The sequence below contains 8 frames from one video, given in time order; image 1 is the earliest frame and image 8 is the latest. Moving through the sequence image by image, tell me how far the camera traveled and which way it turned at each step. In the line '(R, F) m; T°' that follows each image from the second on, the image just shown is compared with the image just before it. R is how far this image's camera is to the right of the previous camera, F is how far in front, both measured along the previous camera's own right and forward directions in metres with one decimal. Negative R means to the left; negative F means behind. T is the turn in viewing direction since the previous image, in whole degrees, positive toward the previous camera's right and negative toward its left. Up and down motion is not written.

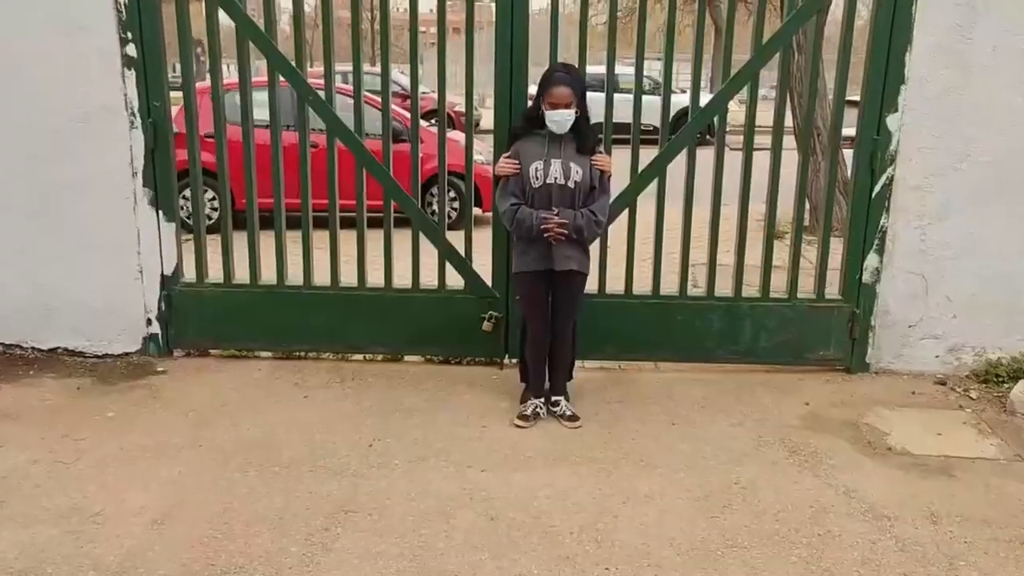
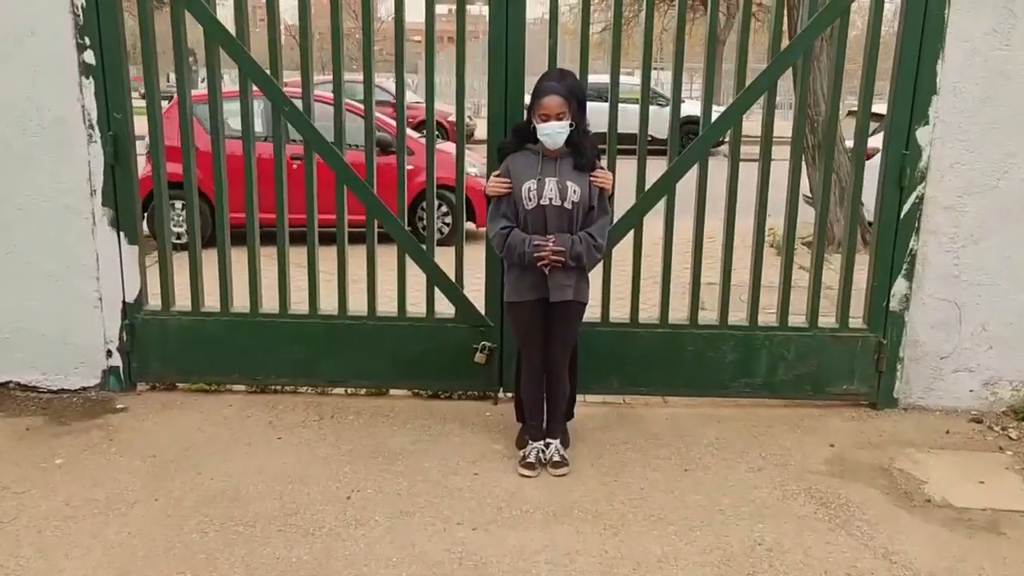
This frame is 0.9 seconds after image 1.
(0.0, +0.4) m; 0°
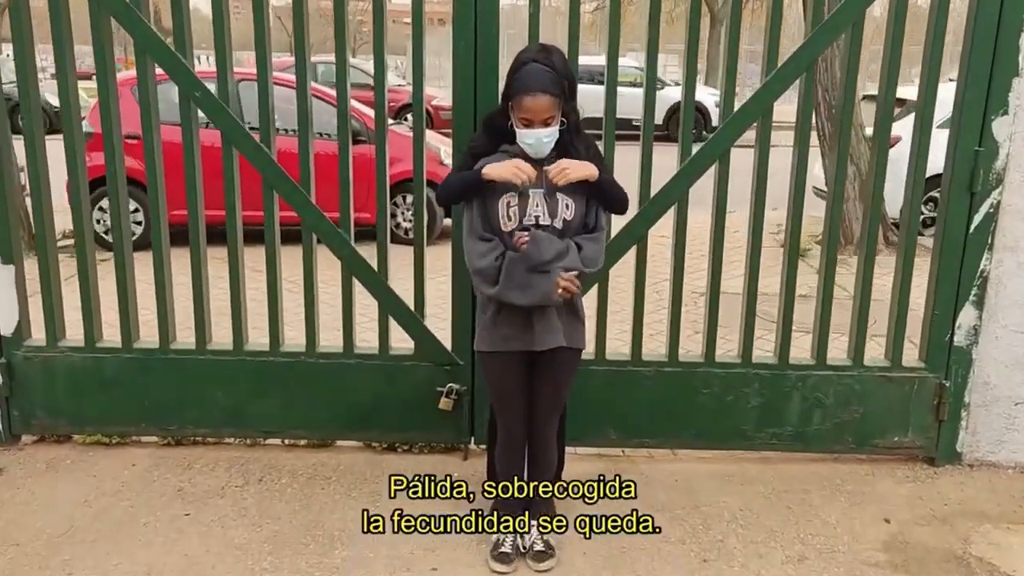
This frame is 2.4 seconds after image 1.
(+0.1, +0.9) m; +1°
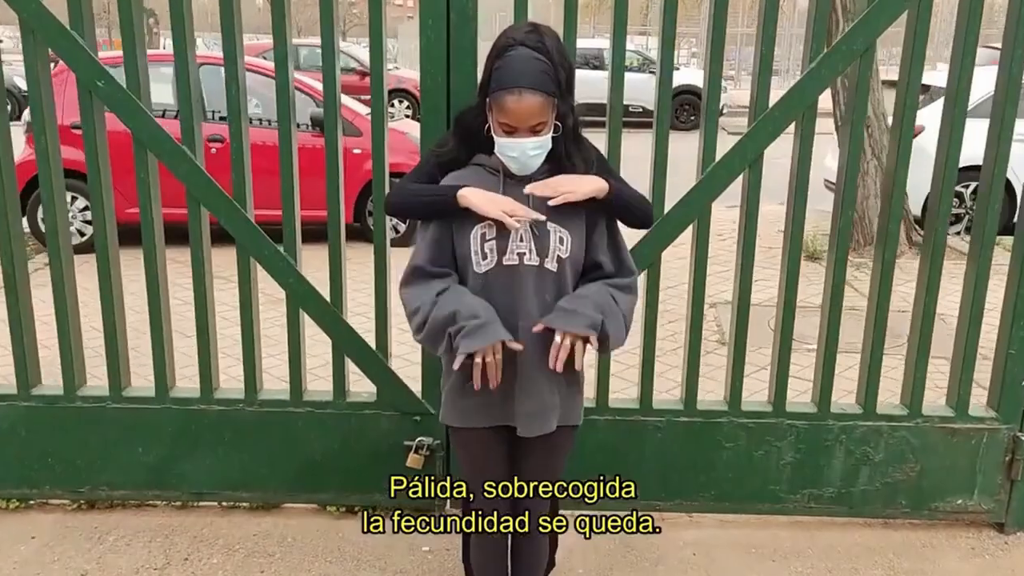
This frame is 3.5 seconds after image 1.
(0.0, +0.6) m; 0°
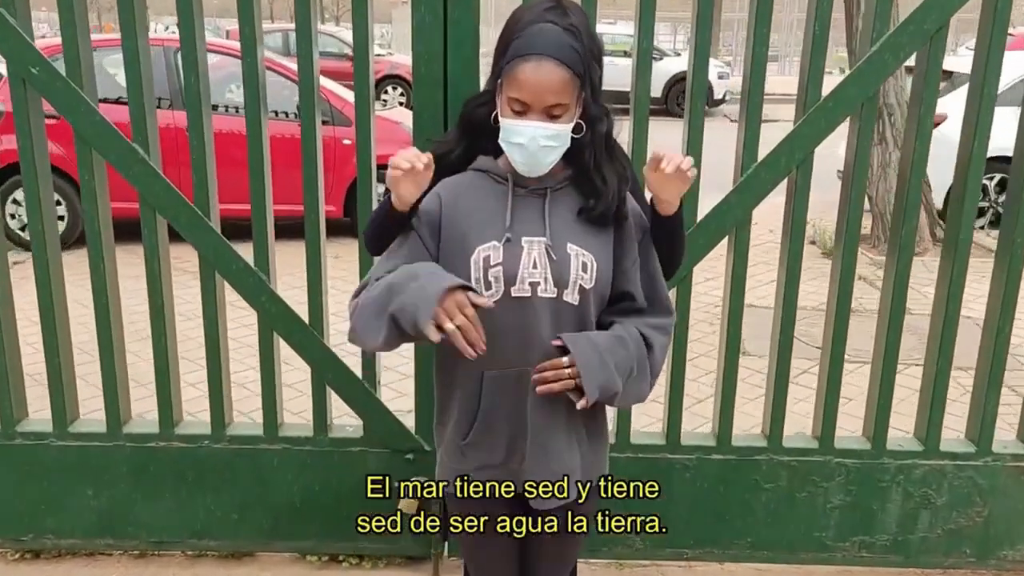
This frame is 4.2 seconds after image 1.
(0.0, +0.4) m; 0°
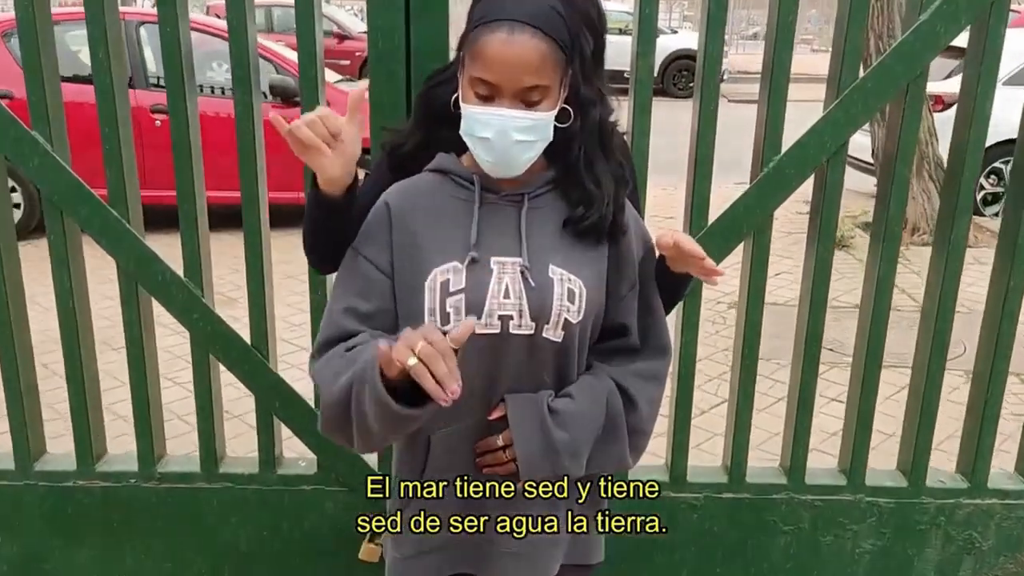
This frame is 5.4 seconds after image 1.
(0.0, +0.4) m; 0°
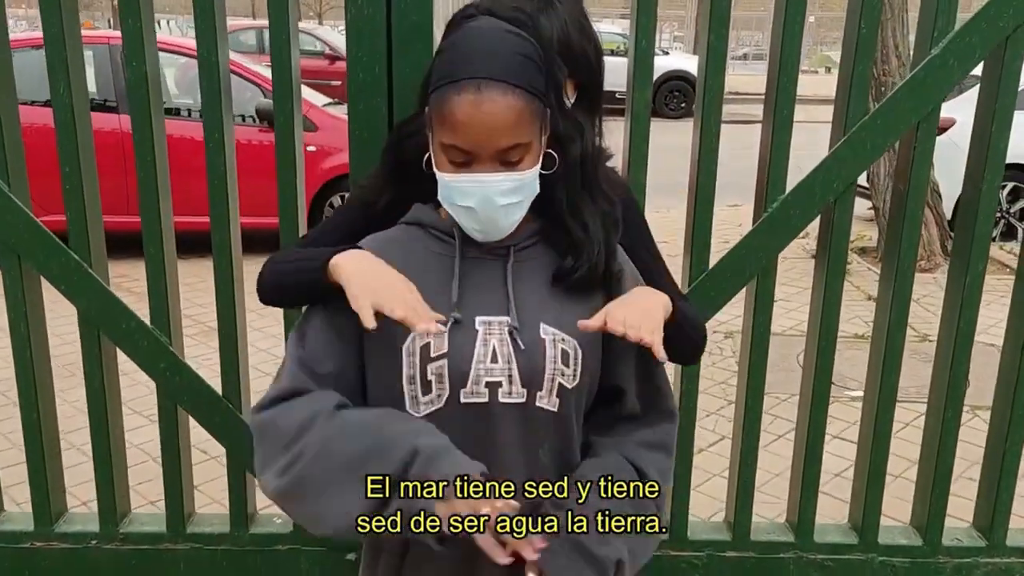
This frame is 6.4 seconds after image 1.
(0.0, +0.1) m; 0°
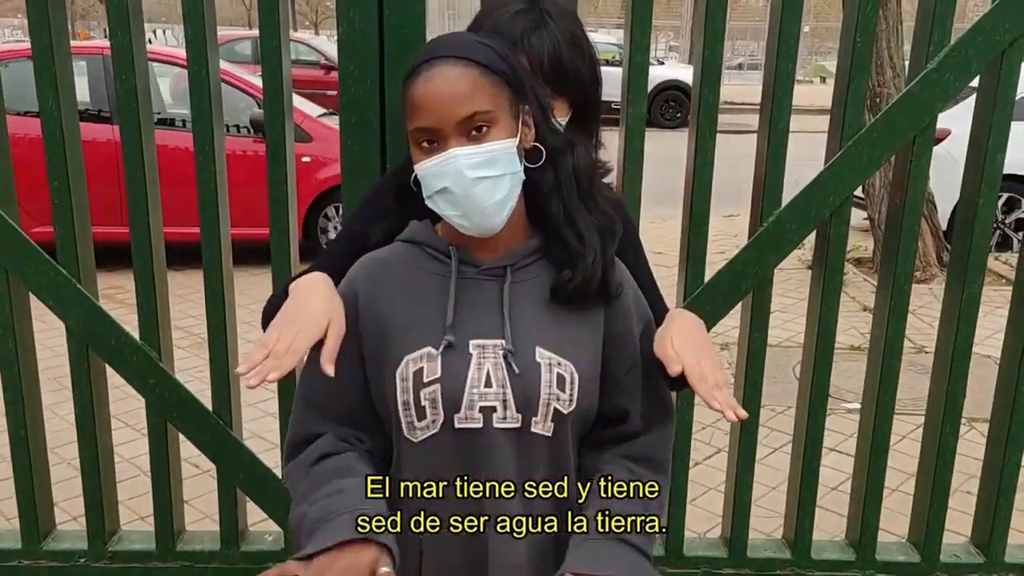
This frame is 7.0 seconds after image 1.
(0.0, 0.0) m; 0°
